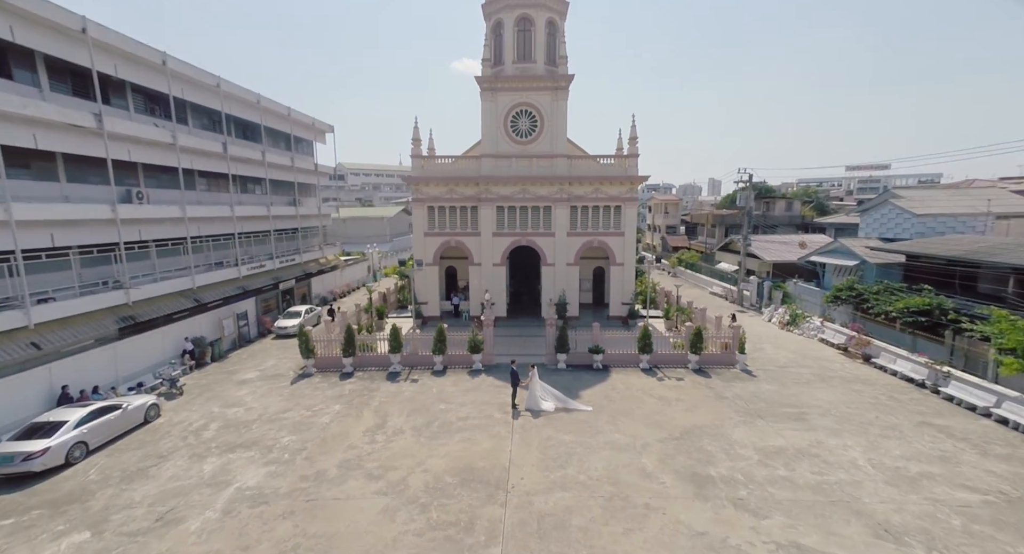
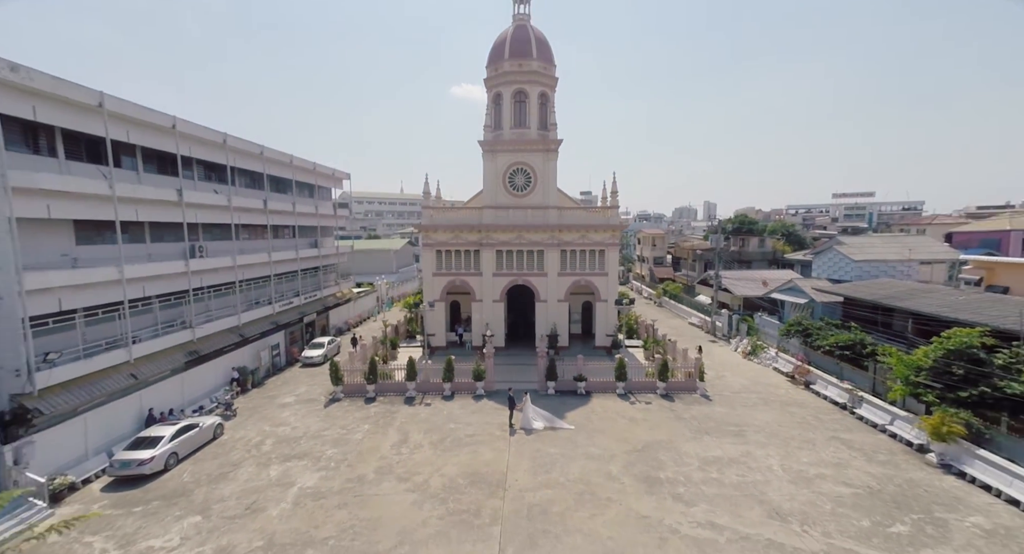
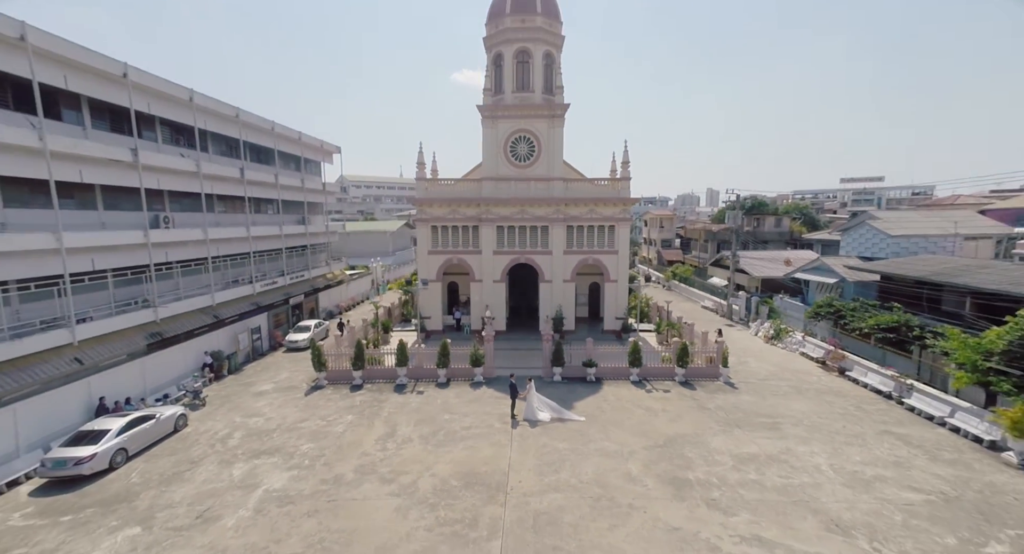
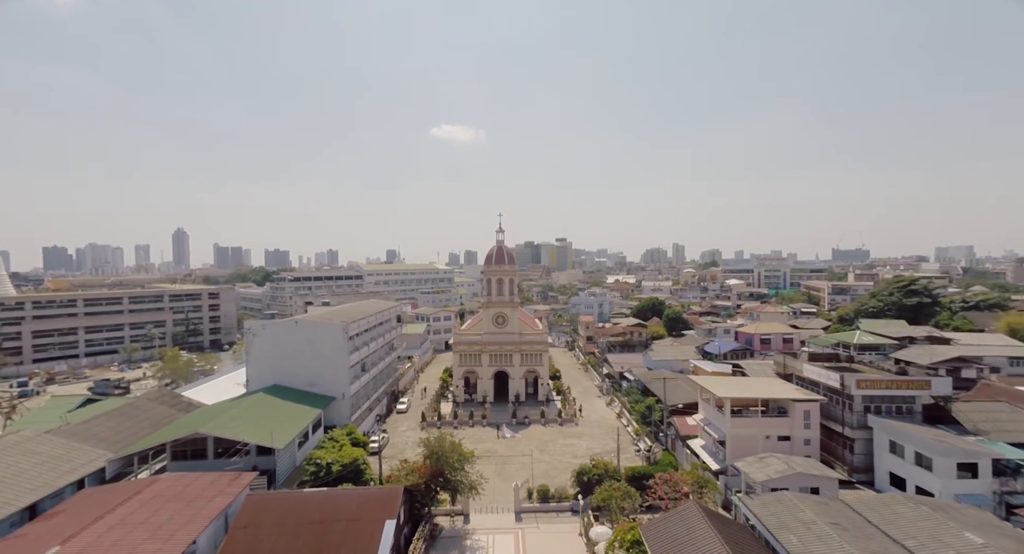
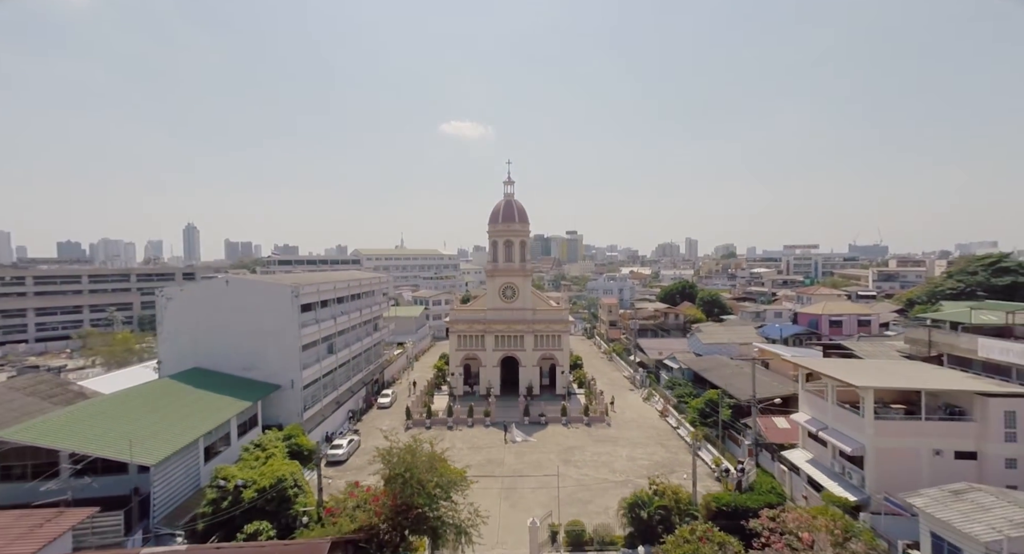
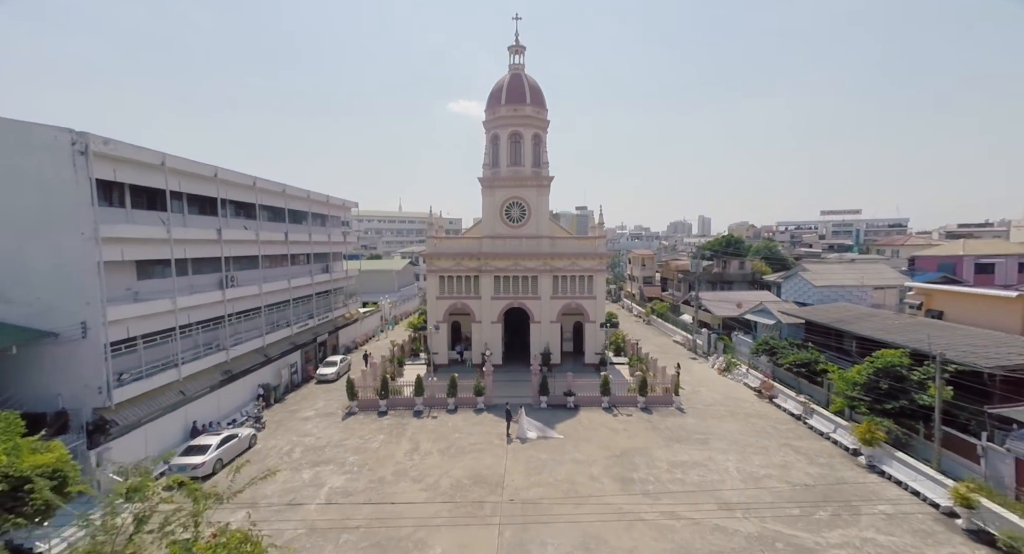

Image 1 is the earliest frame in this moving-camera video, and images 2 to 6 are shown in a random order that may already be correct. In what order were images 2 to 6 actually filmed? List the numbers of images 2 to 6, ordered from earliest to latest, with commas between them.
3, 2, 6, 5, 4
